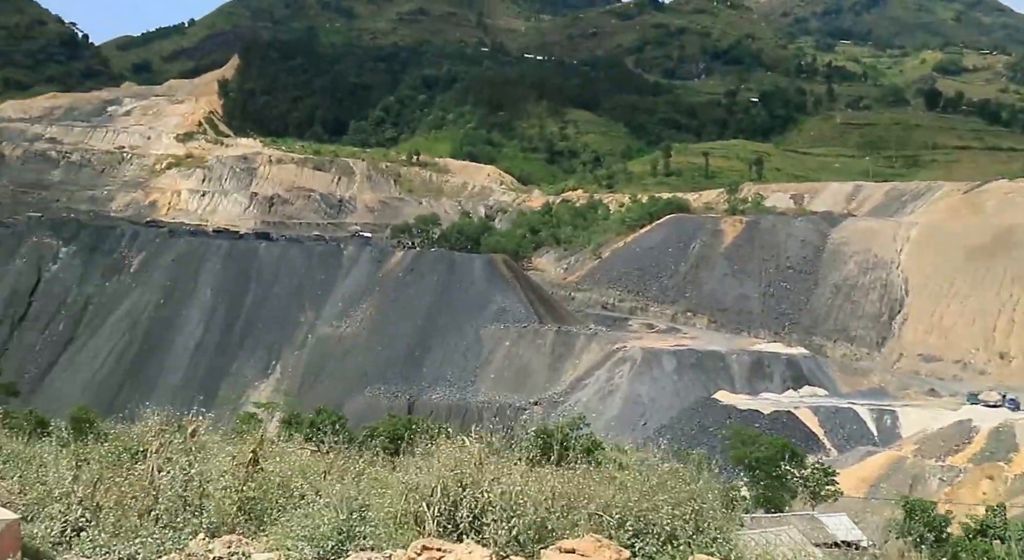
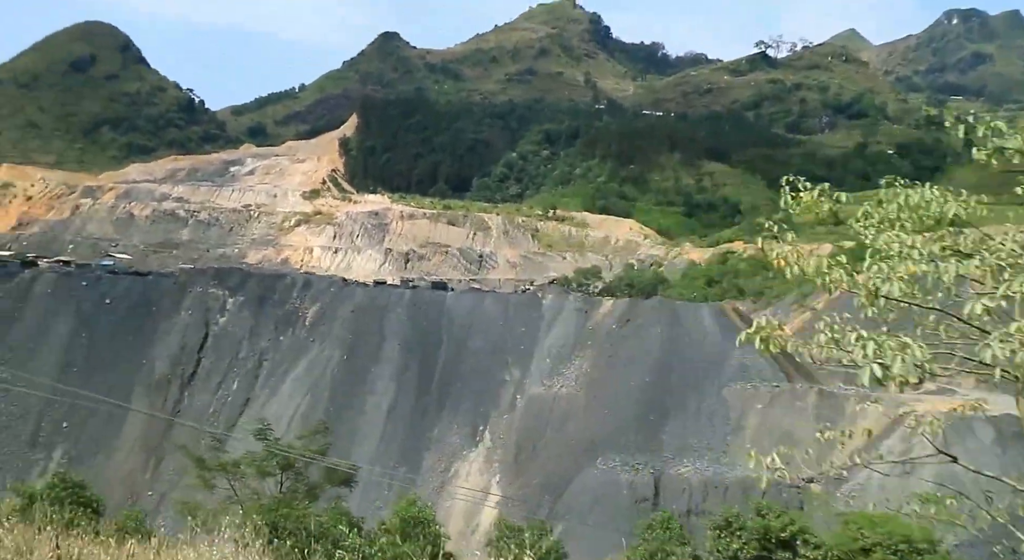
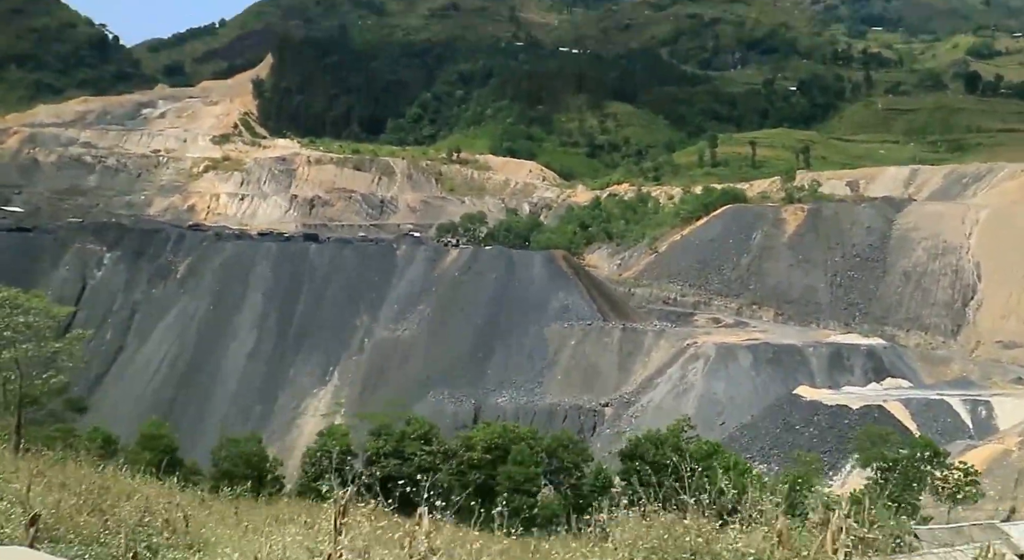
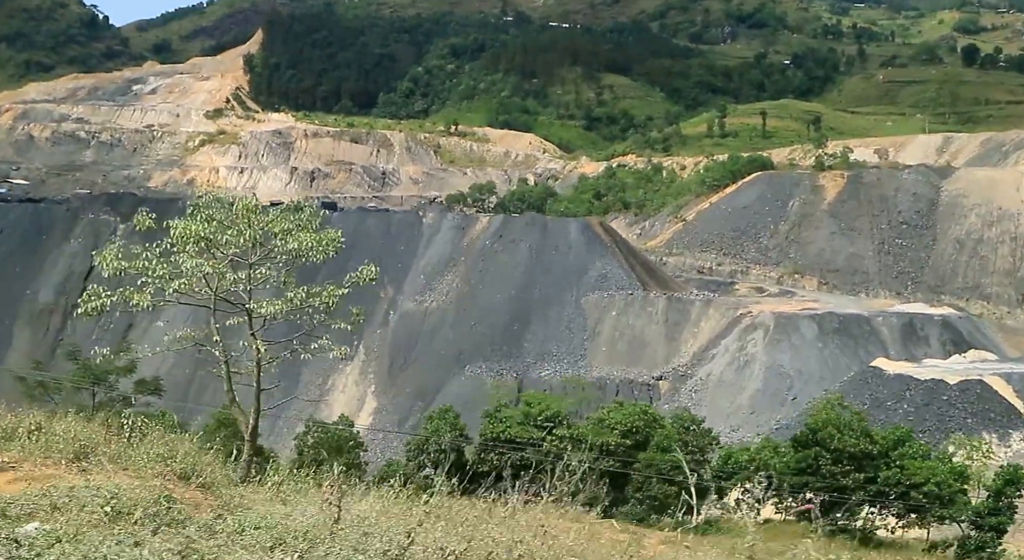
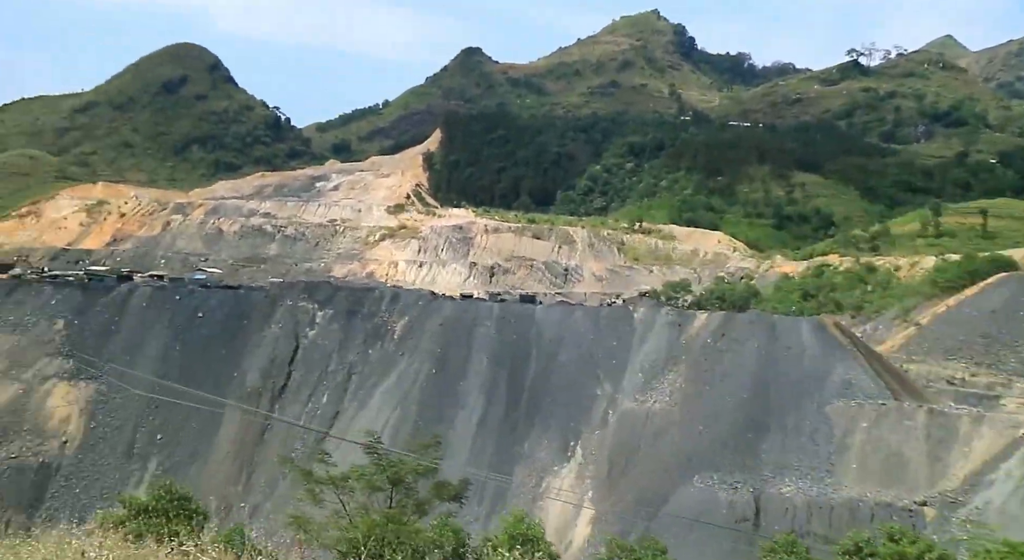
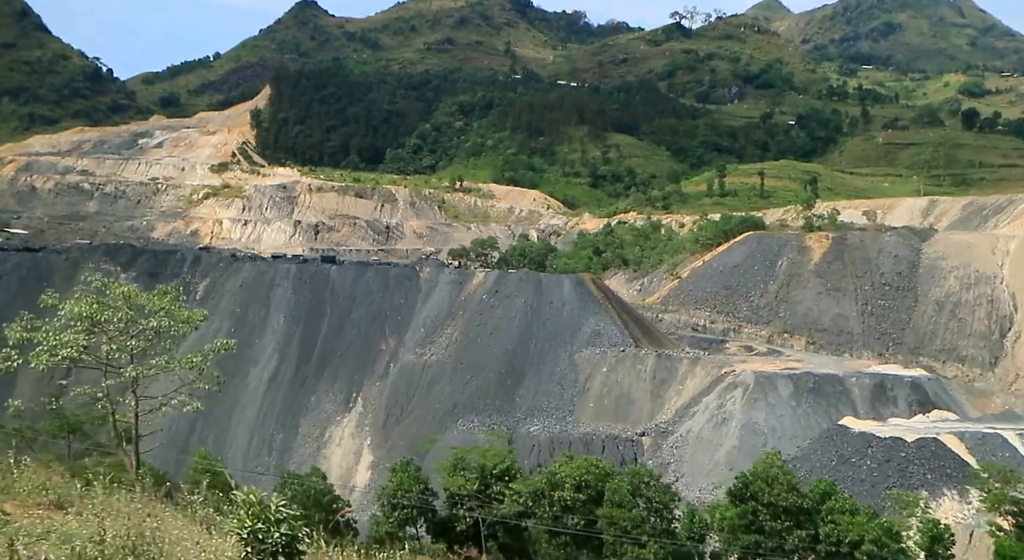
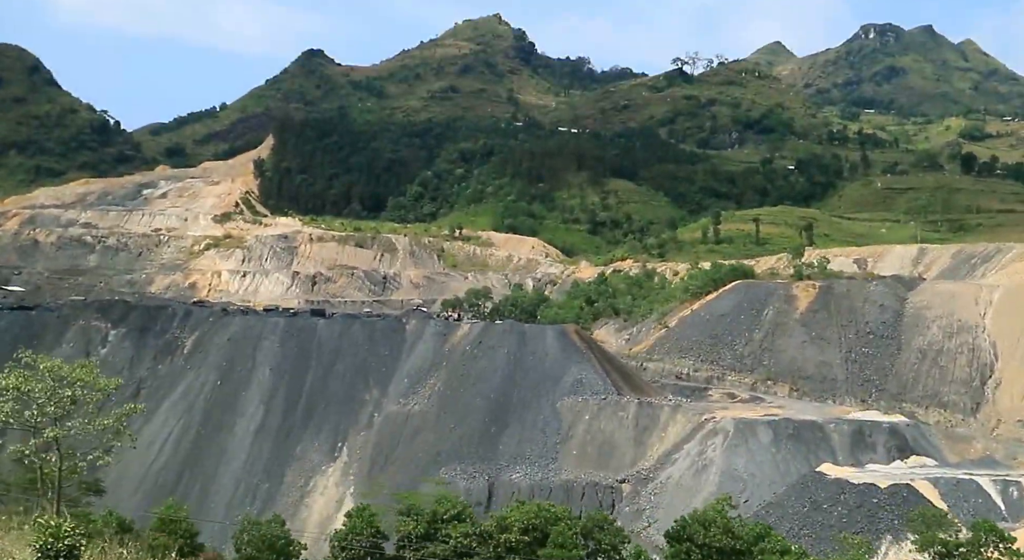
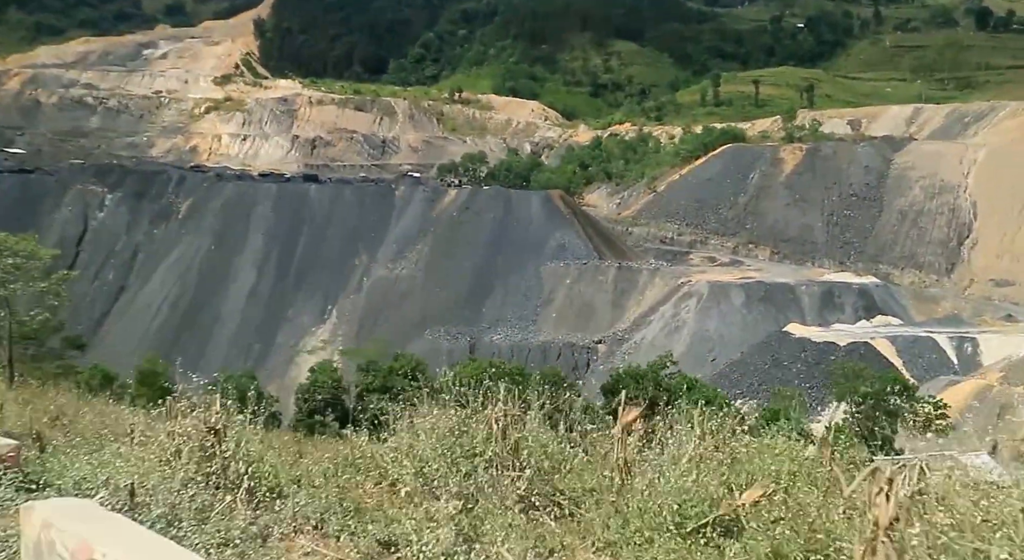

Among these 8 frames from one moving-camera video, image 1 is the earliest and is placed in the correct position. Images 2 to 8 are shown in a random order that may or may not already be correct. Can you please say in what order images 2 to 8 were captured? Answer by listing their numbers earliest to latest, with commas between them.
8, 3, 7, 6, 4, 2, 5
